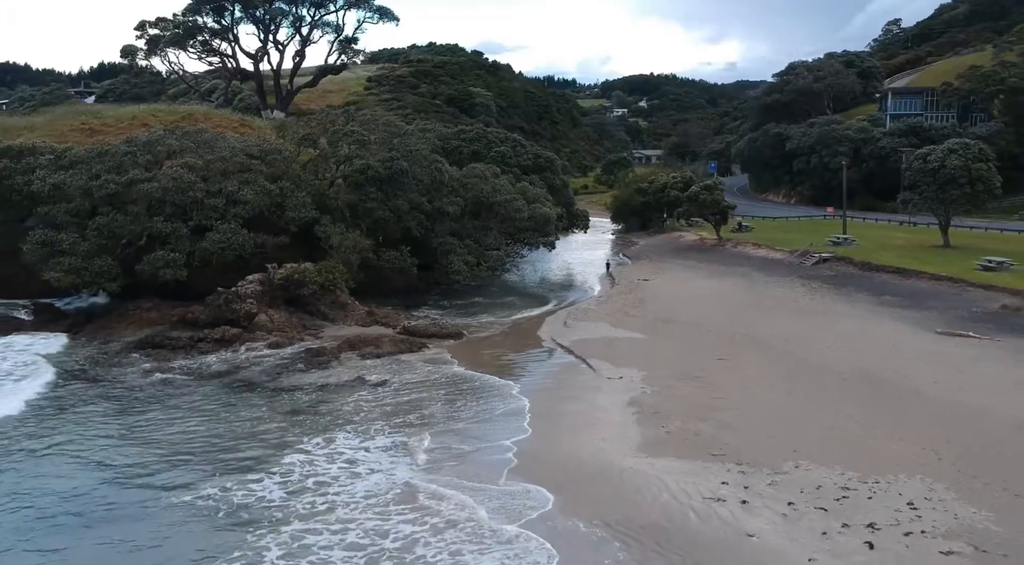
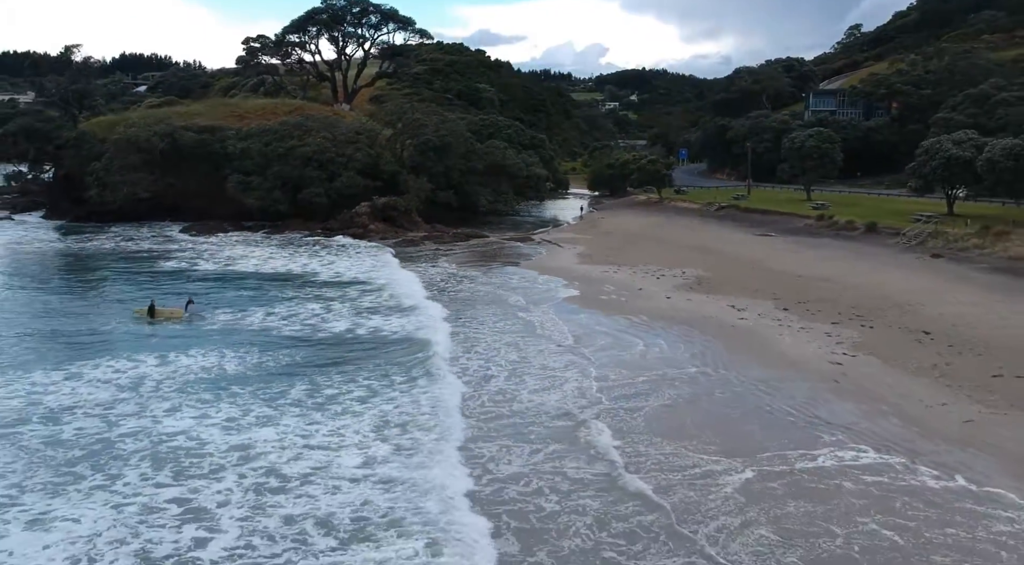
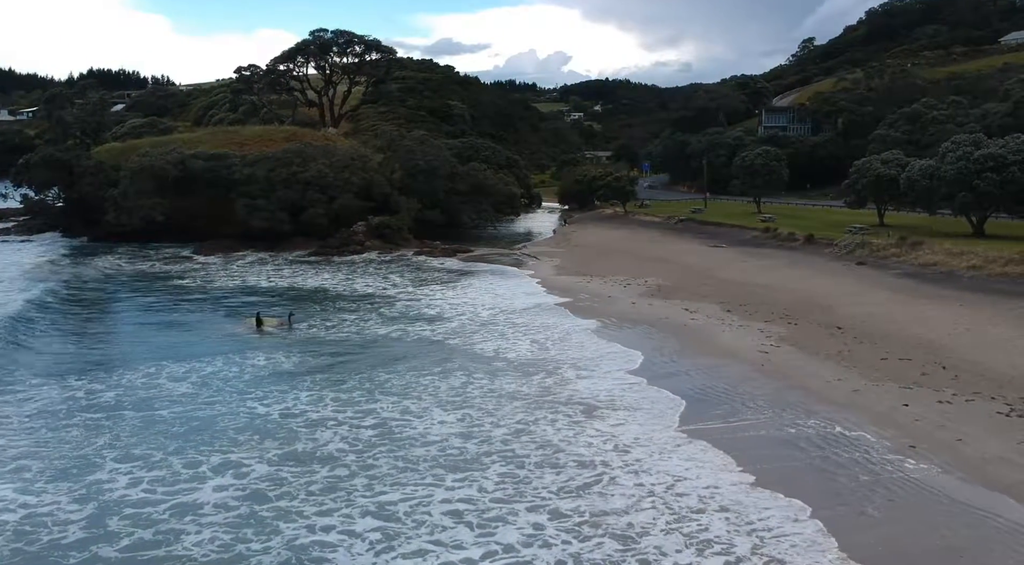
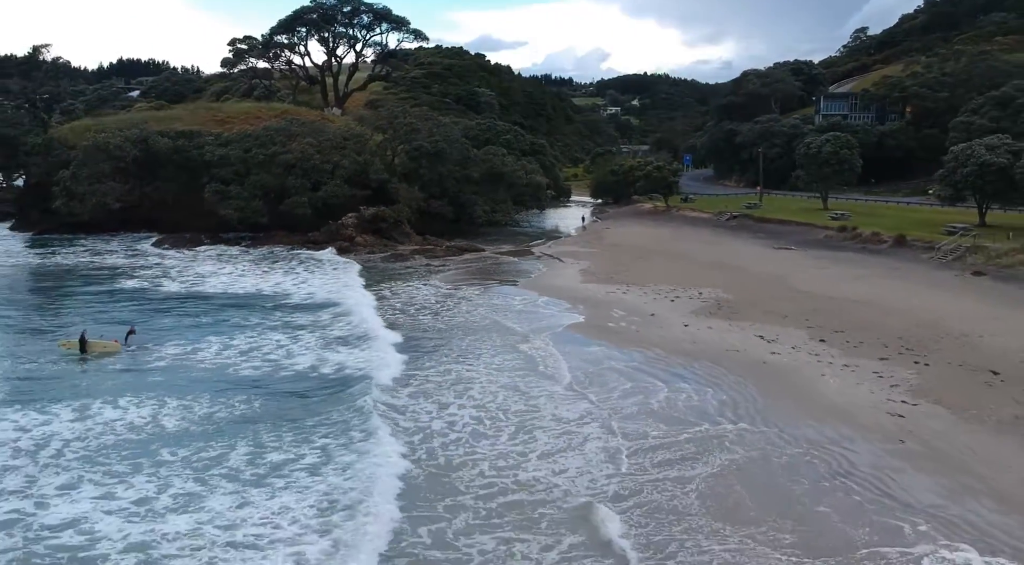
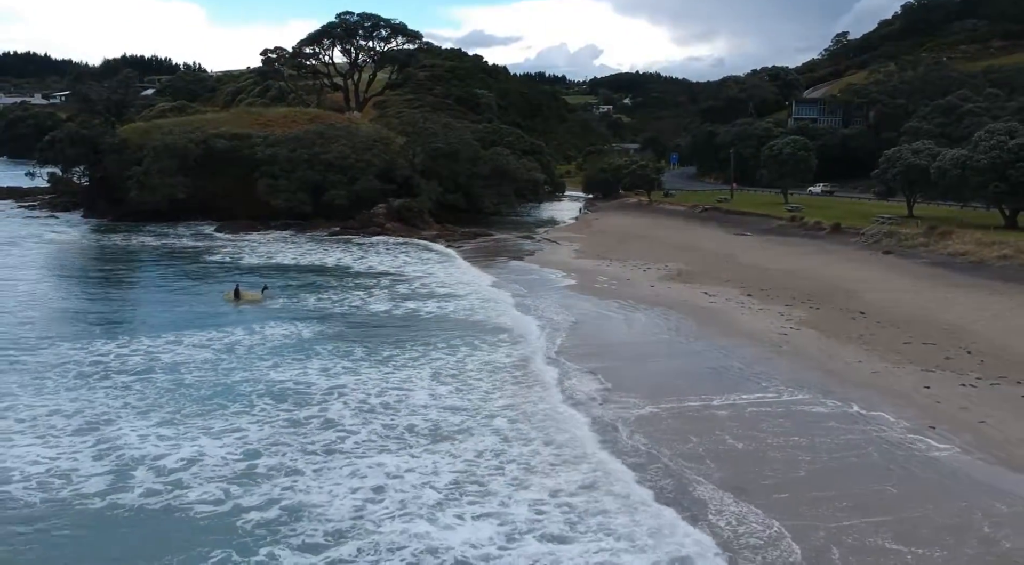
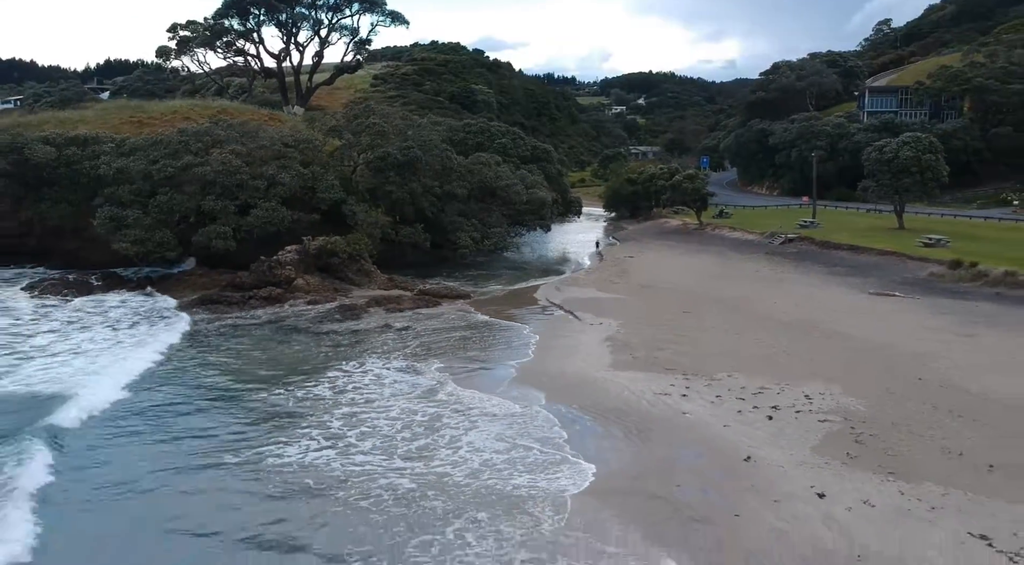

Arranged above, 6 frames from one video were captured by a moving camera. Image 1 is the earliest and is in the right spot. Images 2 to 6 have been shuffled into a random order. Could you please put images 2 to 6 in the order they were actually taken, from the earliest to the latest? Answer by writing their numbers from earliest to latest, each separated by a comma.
6, 4, 2, 5, 3
